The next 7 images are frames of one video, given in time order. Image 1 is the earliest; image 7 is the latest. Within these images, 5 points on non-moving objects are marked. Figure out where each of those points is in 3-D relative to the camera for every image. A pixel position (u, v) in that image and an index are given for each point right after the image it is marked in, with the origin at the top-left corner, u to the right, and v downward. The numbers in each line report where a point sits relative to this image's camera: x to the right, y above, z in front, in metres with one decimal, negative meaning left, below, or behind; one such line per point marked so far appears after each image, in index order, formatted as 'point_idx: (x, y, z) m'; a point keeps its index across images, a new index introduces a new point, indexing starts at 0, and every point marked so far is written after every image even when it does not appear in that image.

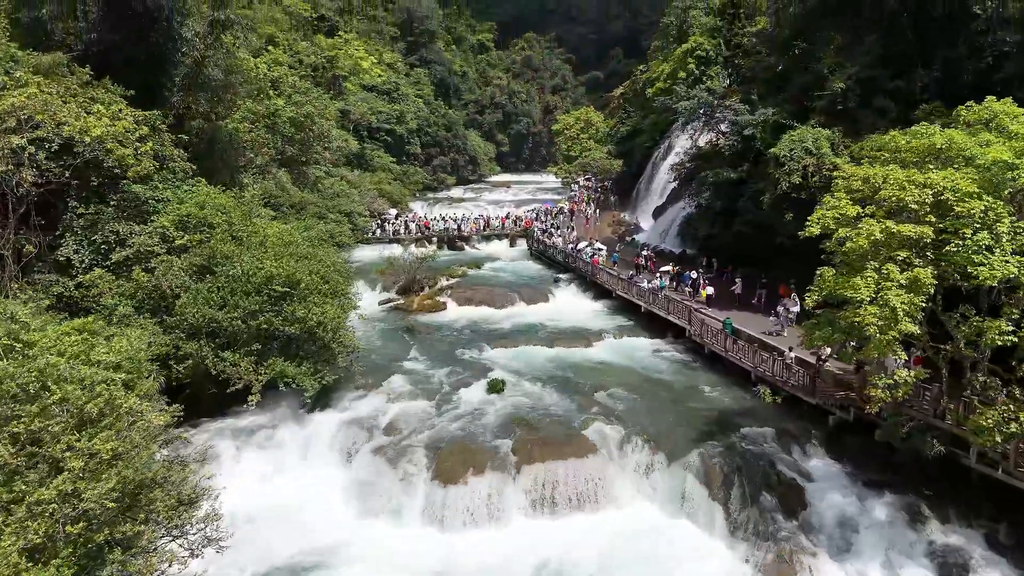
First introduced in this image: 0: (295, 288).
0: (-4.5, 0.0, +14.5) m
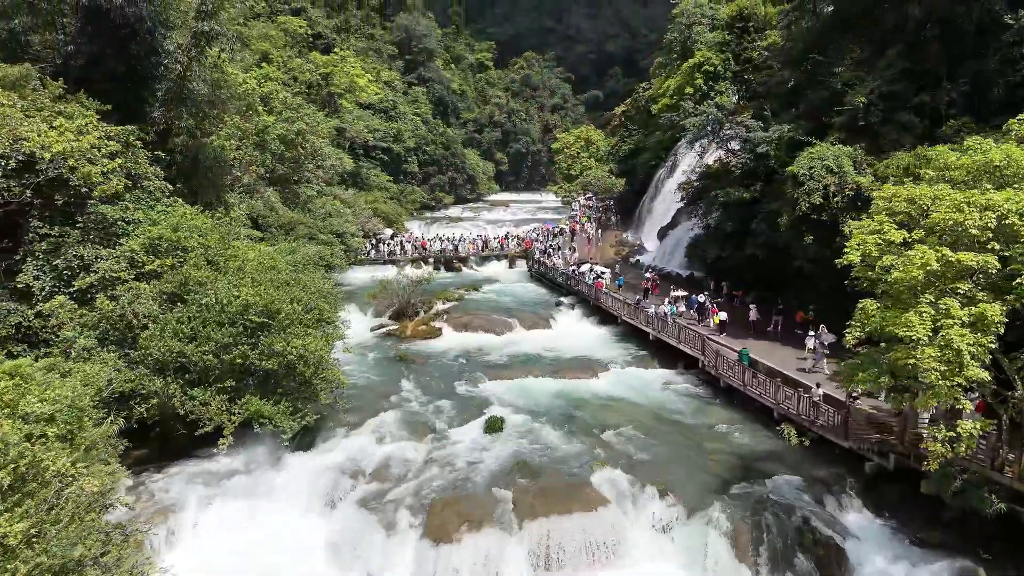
0: (-4.5, -0.6, +13.2) m
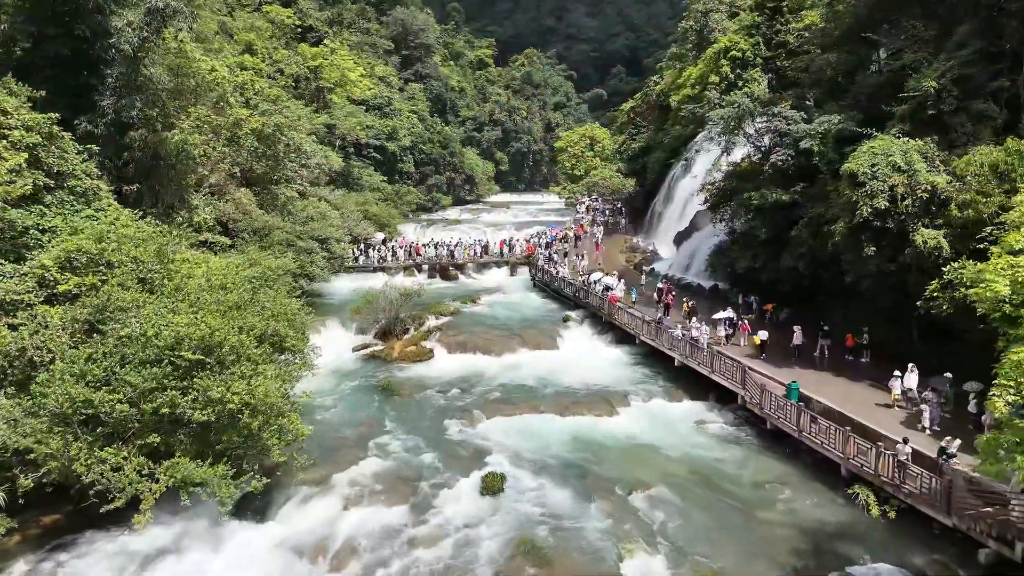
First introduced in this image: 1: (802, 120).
0: (-4.5, -1.0, +10.4) m
1: (+7.3, +4.2, +17.3) m
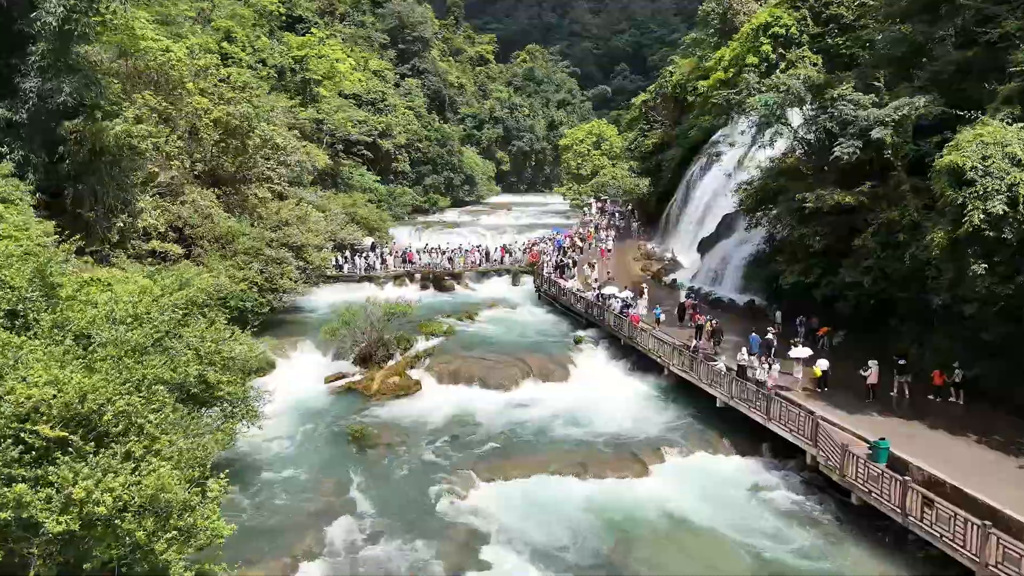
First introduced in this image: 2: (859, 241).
0: (-4.4, -1.4, +7.3) m
1: (+7.4, +3.8, +14.2) m
2: (+7.1, +1.0, +14.2) m
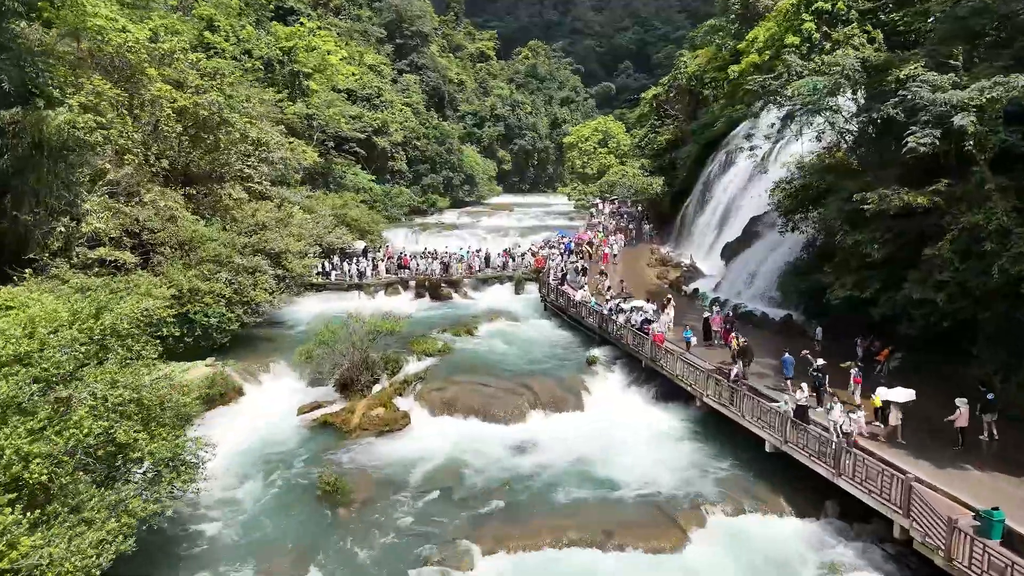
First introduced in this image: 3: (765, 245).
0: (-4.3, -1.7, +5.0) m
1: (+7.5, +3.4, +11.8) m
2: (+7.2, +0.7, +11.8) m
3: (+7.2, +1.2, +19.6) m
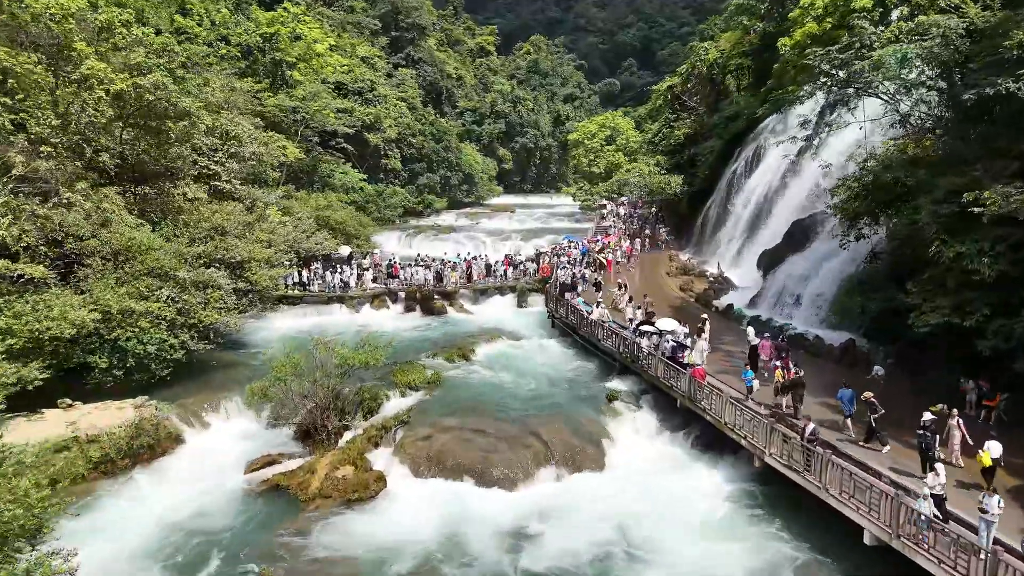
0: (-4.3, -2.1, +2.1) m
1: (+7.5, +3.1, +8.9) m
2: (+7.3, +0.3, +8.9) m
3: (+7.2, +0.8, +16.6) m
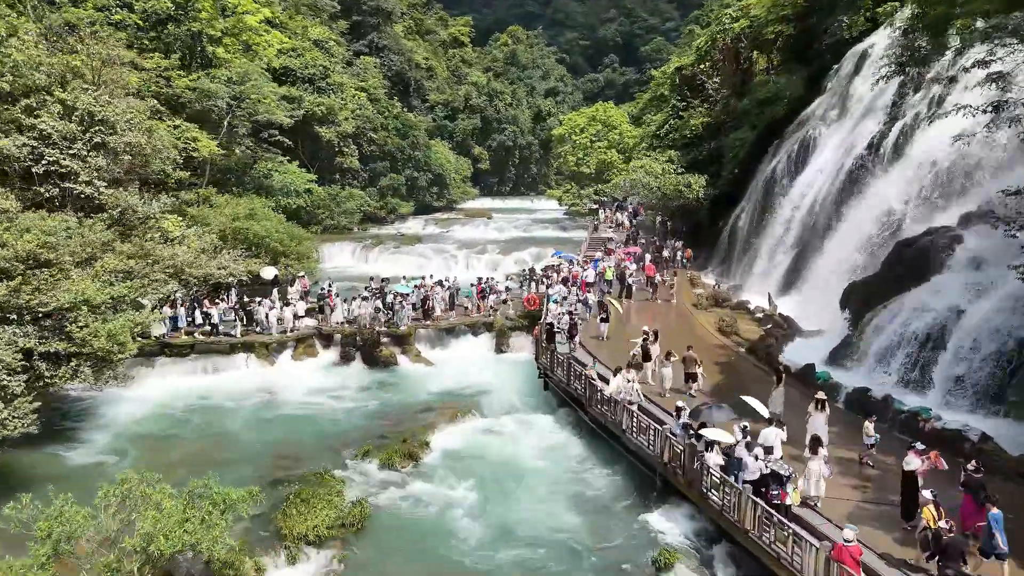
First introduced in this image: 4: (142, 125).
0: (-4.2, -3.0, -3.9) m
1: (+7.4, +2.2, +3.3) m
2: (+7.1, -0.6, +3.2) m
3: (+6.8, -0.1, +11.0) m
4: (-9.4, +4.1, +17.6) m
